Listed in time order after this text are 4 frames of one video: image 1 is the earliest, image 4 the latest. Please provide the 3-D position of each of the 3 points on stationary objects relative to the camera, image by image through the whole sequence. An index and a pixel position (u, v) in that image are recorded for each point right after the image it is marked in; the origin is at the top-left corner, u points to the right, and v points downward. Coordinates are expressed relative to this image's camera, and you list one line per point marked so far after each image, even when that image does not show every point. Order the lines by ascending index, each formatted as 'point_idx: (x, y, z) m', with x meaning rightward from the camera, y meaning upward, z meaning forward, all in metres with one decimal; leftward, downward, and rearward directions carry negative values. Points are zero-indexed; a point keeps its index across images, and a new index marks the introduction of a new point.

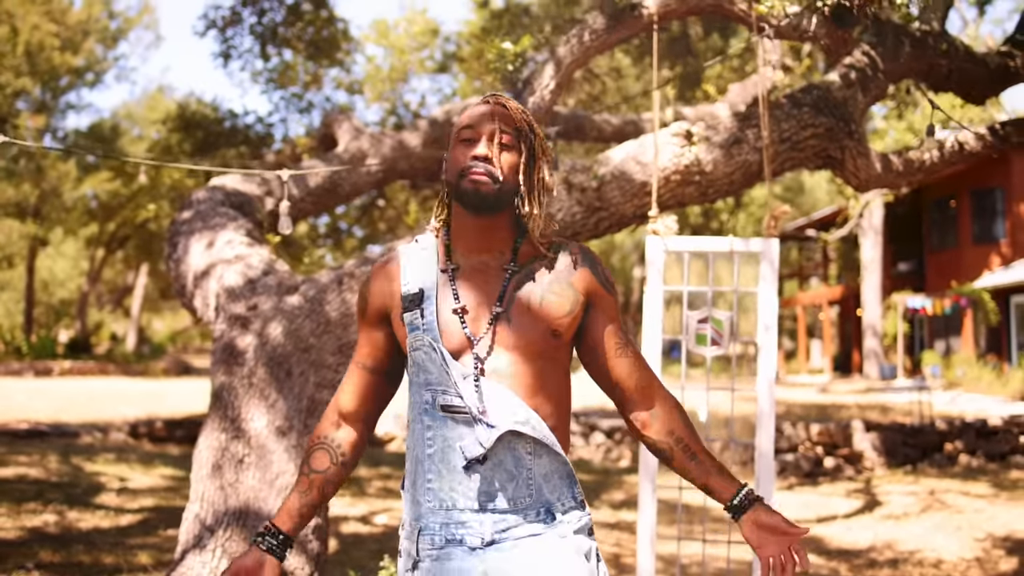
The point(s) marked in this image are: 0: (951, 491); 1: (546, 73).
0: (+5.1, -2.3, +13.3) m
1: (+0.2, +1.1, +6.5) m
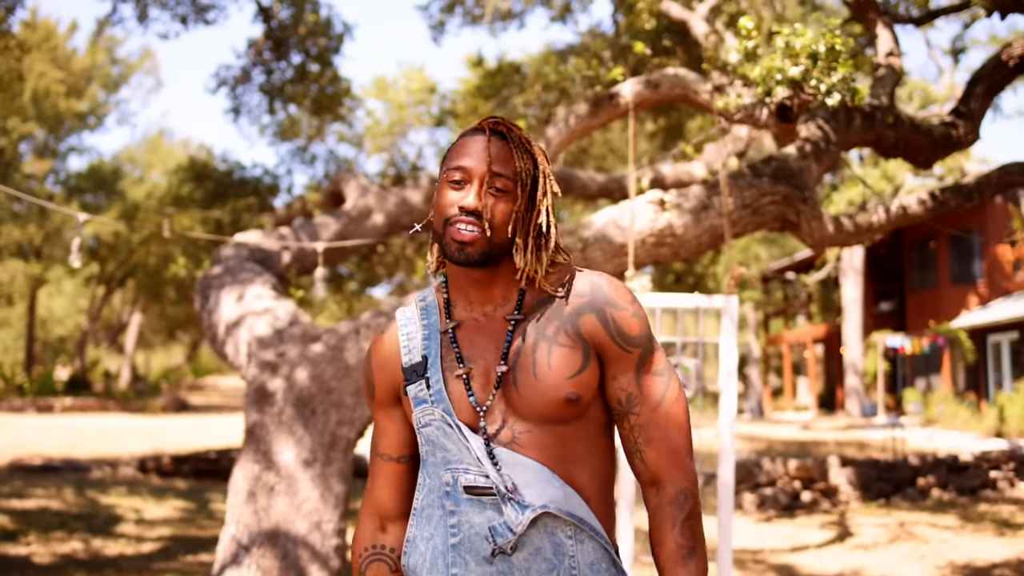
0: (+5.0, -2.9, +14.1) m
1: (+0.2, +0.8, +7.3) m
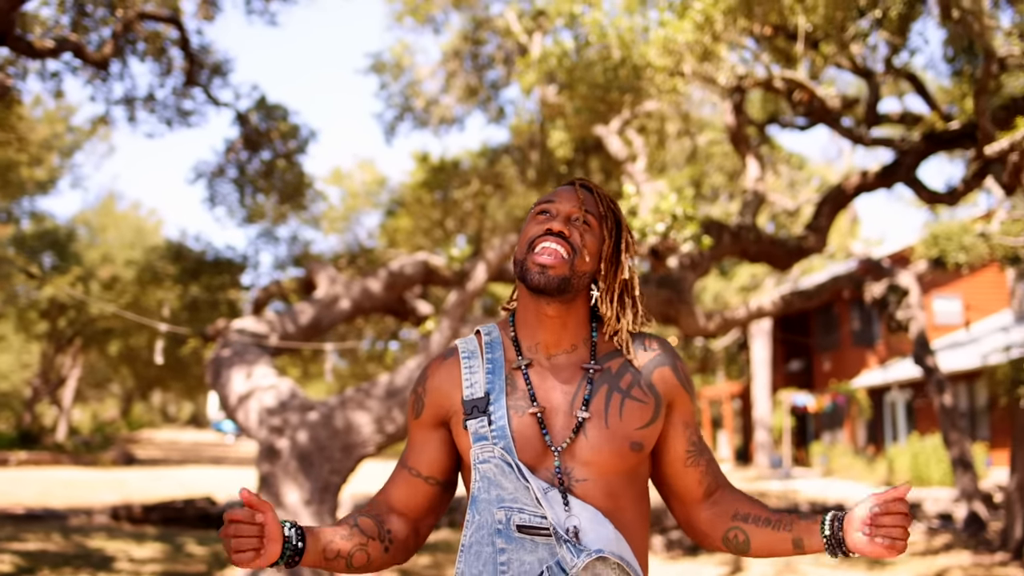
0: (+4.1, -3.8, +16.2) m
1: (-0.3, +0.2, +9.4) m
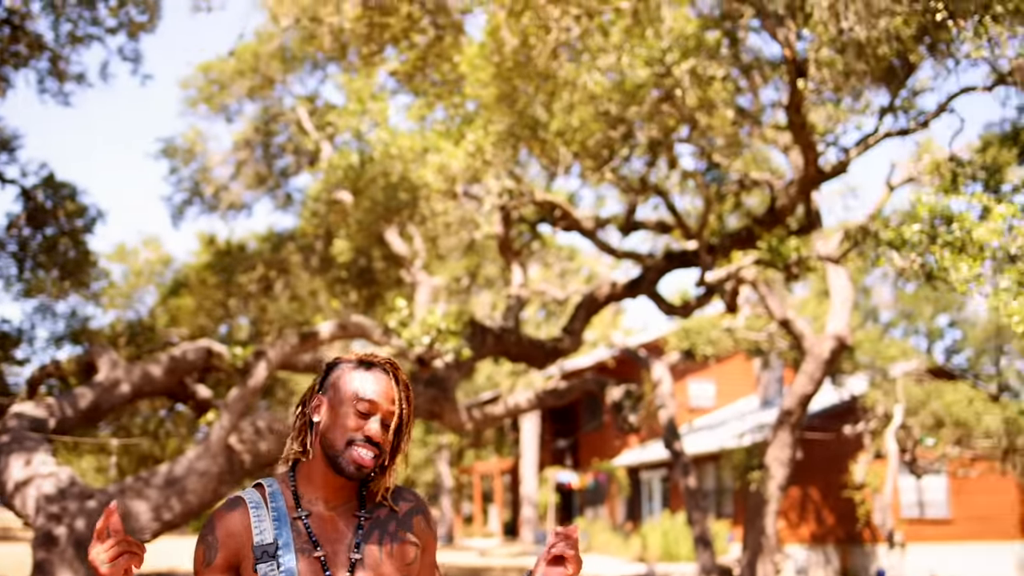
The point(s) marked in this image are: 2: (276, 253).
0: (+0.7, -5.2, +17.3) m
1: (-2.2, -0.6, +10.0) m
2: (-3.3, +0.5, +16.3) m
